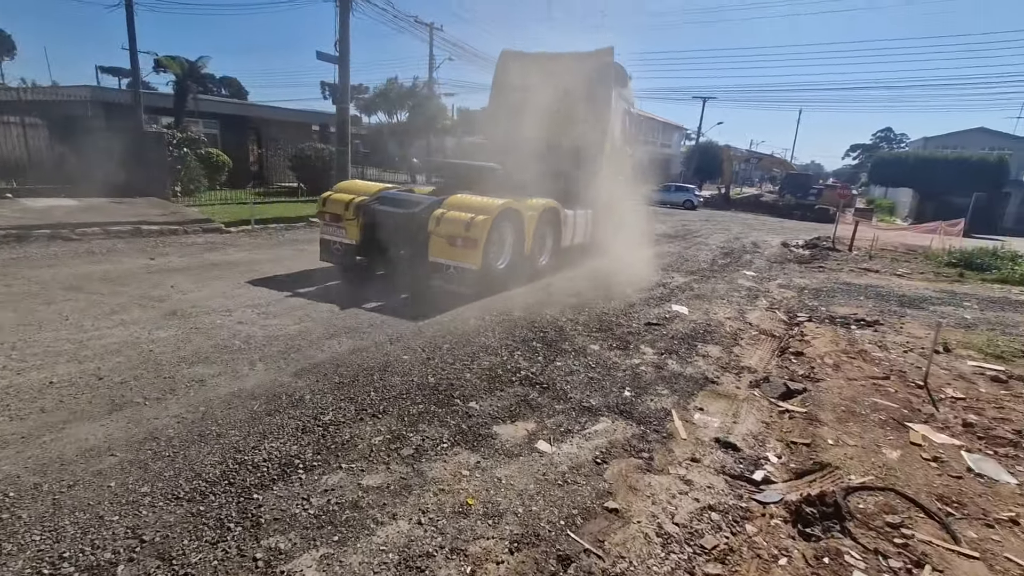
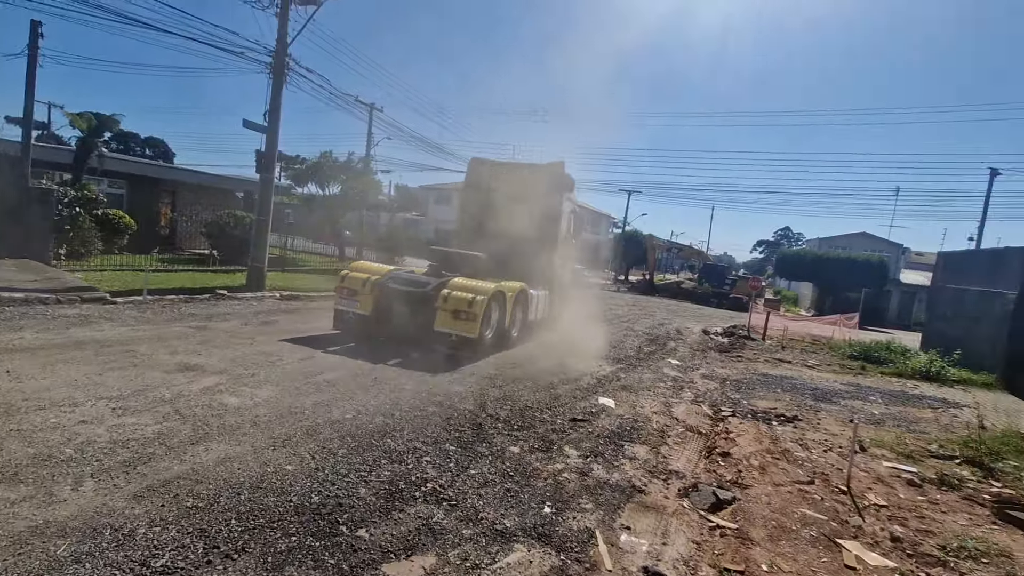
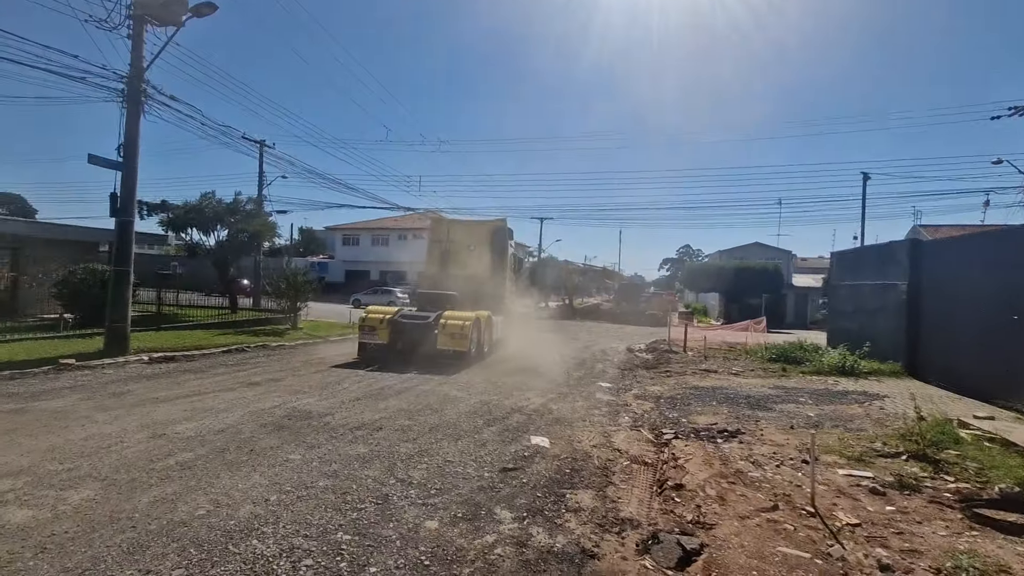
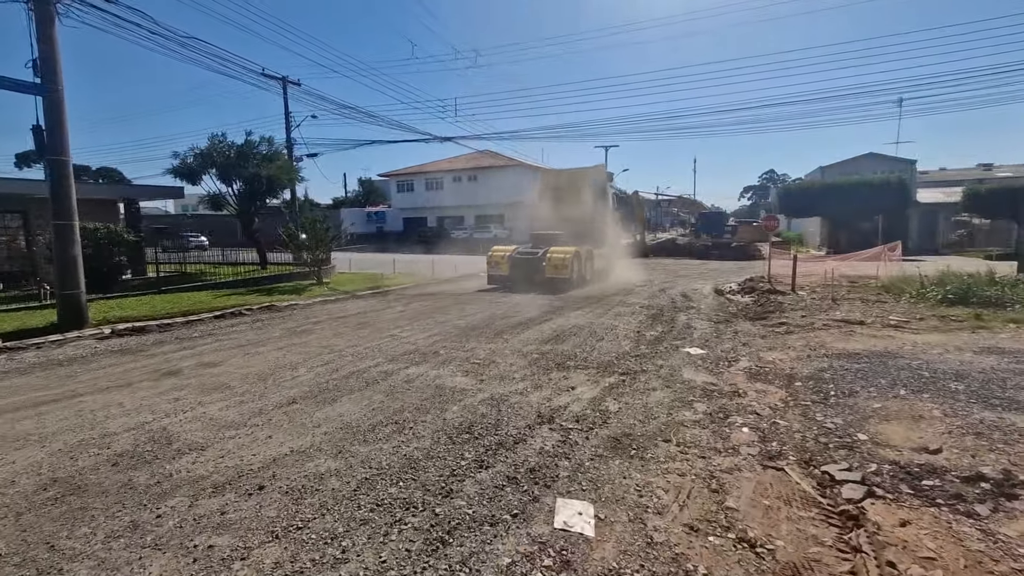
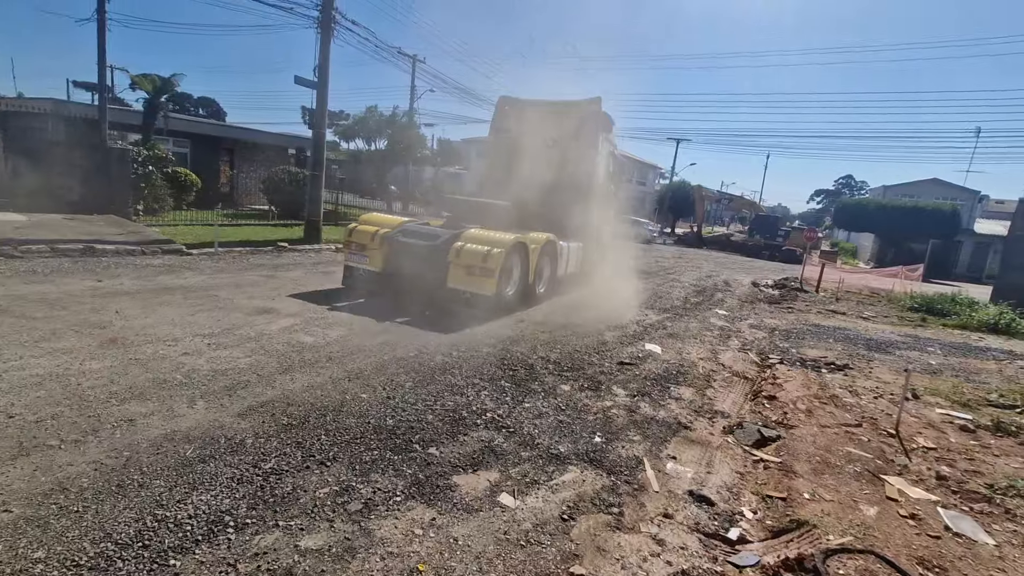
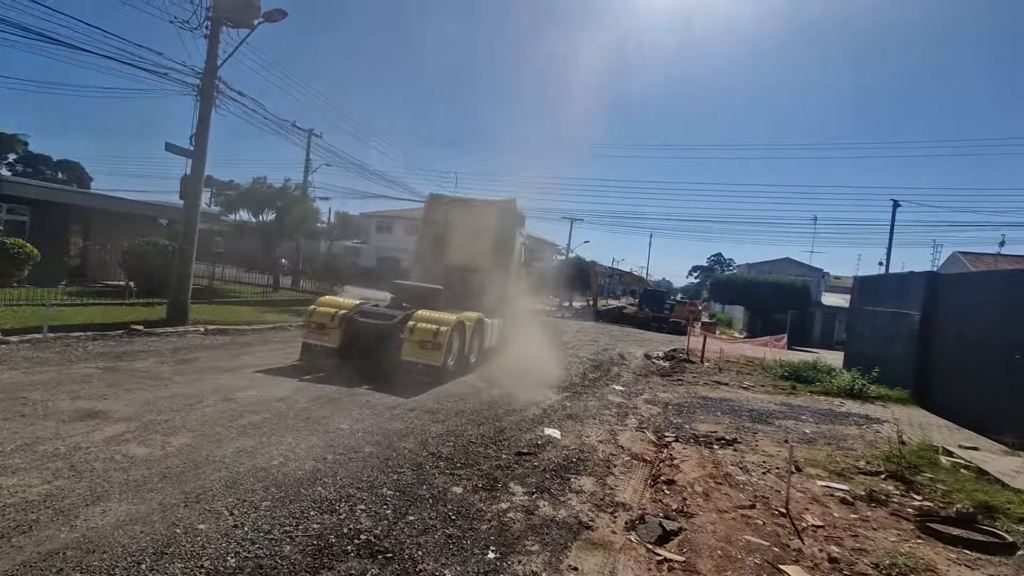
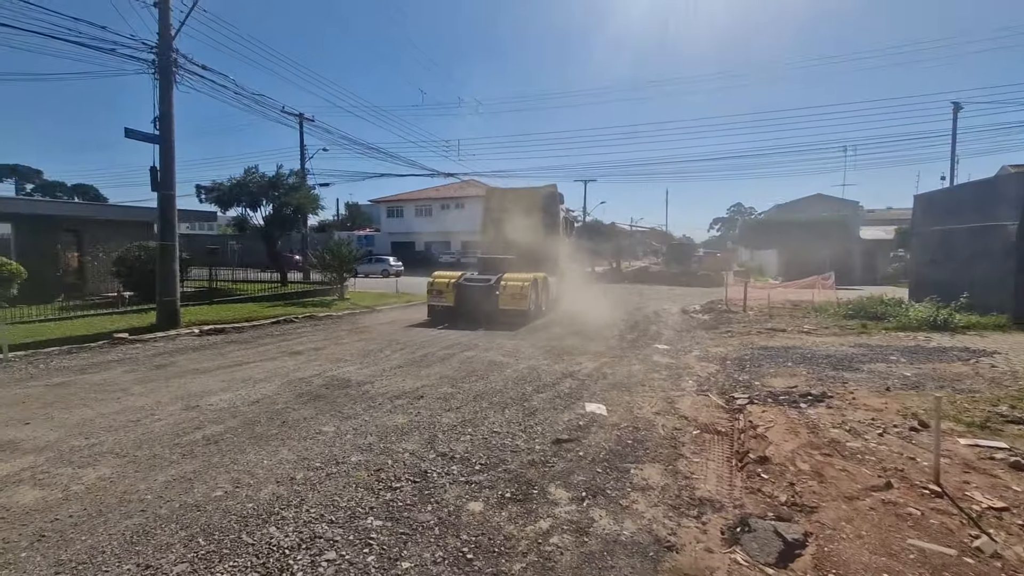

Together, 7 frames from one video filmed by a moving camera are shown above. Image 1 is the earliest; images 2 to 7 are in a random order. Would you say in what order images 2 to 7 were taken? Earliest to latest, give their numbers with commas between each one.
5, 2, 6, 3, 7, 4
